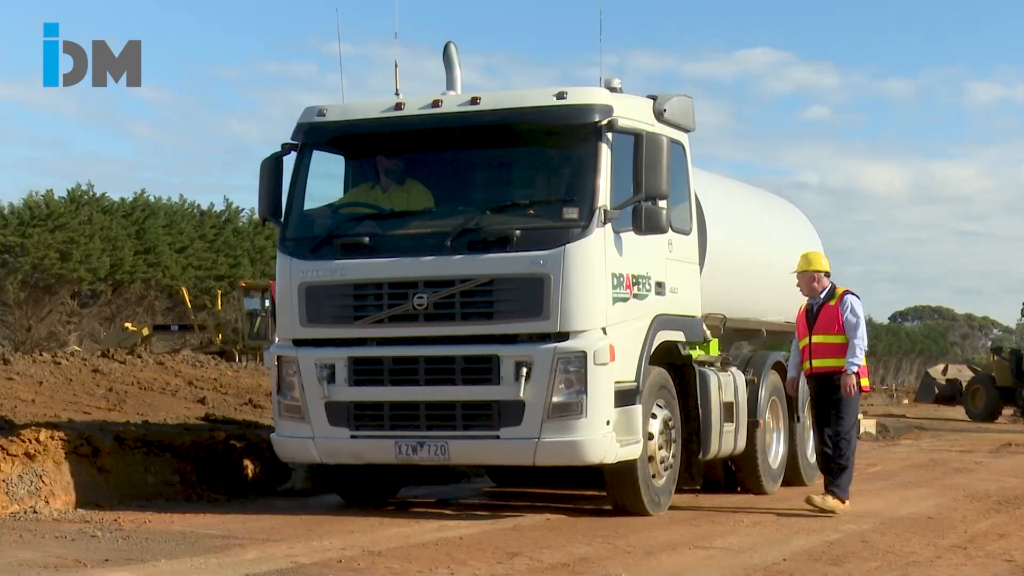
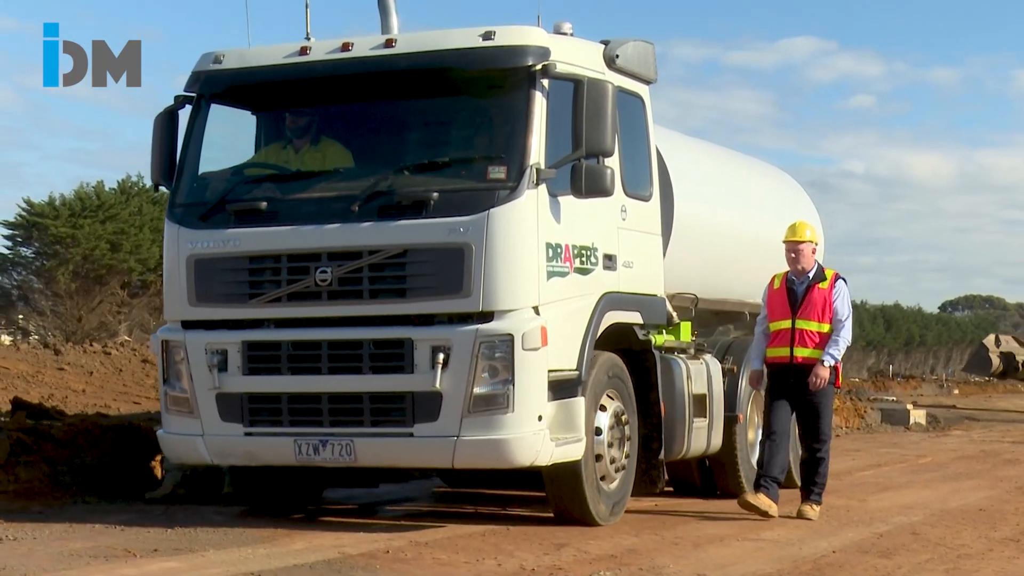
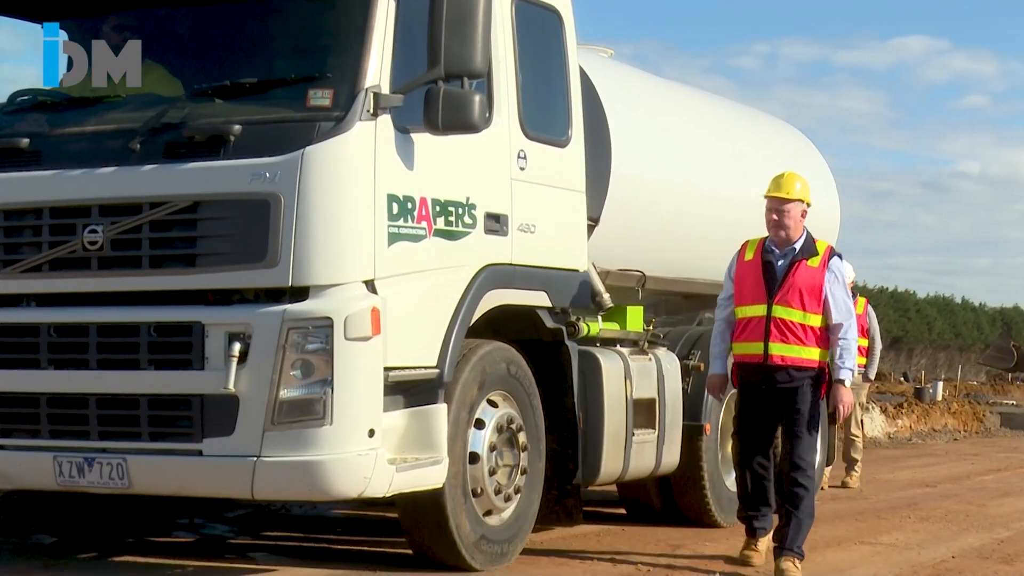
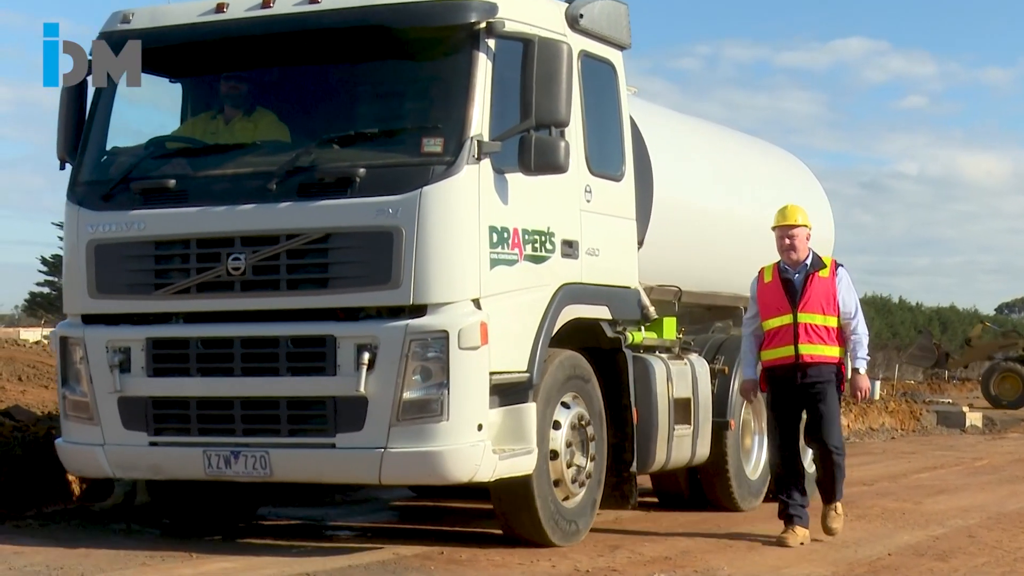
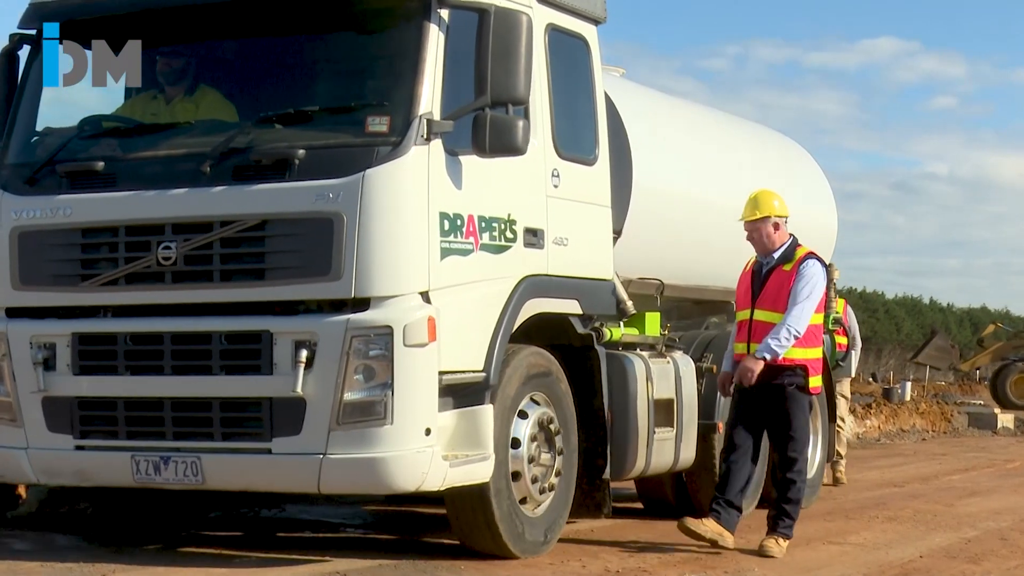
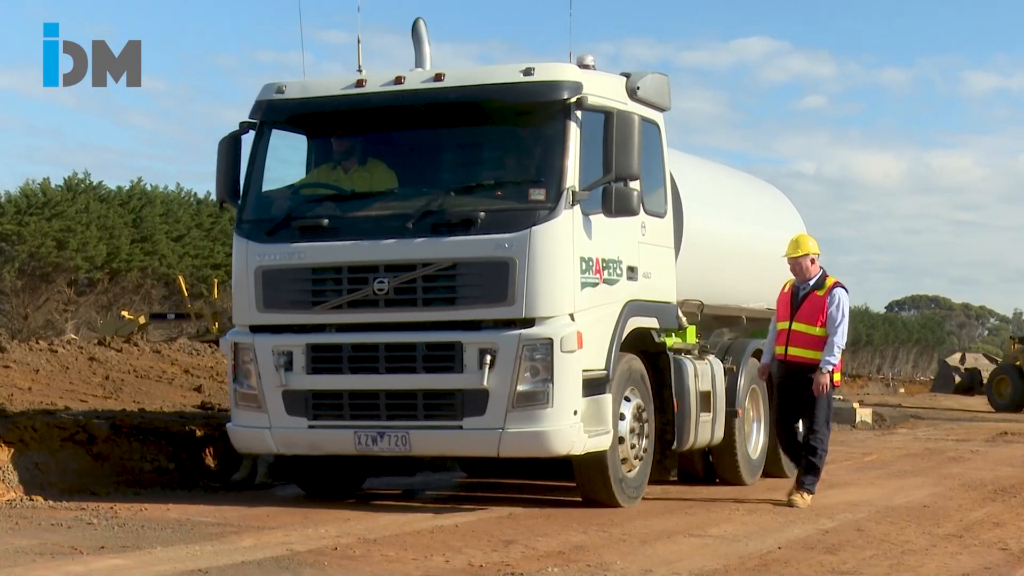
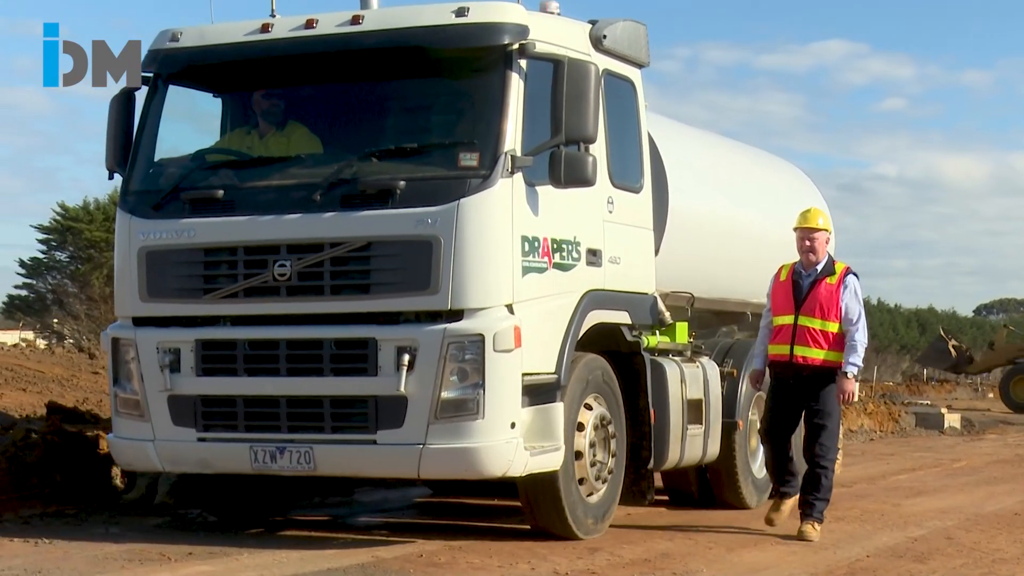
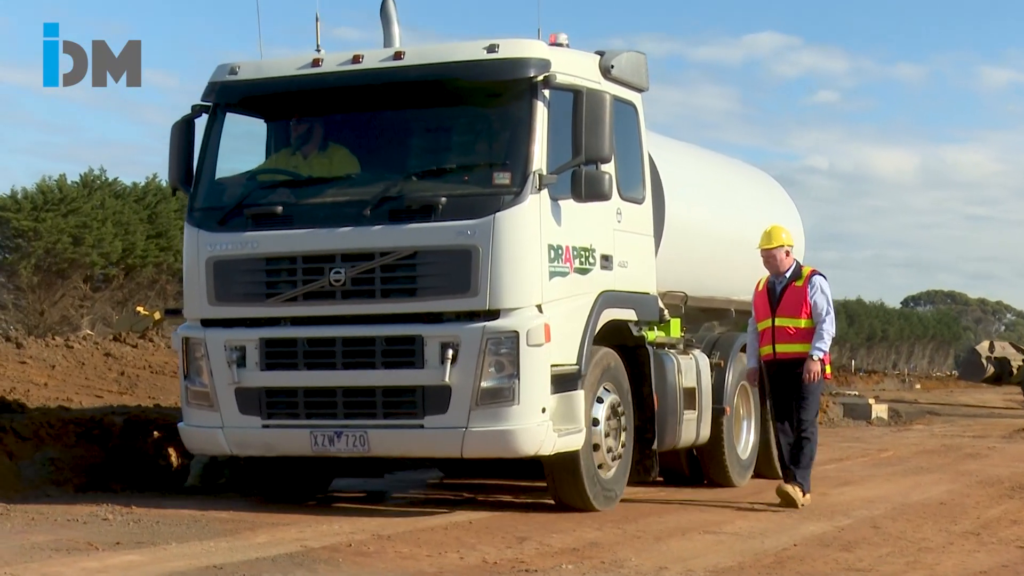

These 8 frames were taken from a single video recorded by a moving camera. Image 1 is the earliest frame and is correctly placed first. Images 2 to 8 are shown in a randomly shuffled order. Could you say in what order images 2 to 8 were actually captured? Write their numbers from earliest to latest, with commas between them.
6, 8, 2, 7, 4, 5, 3
